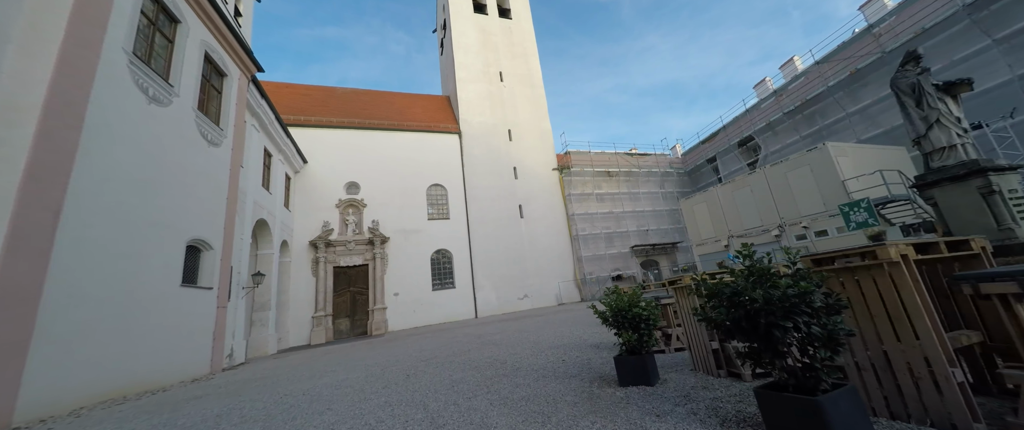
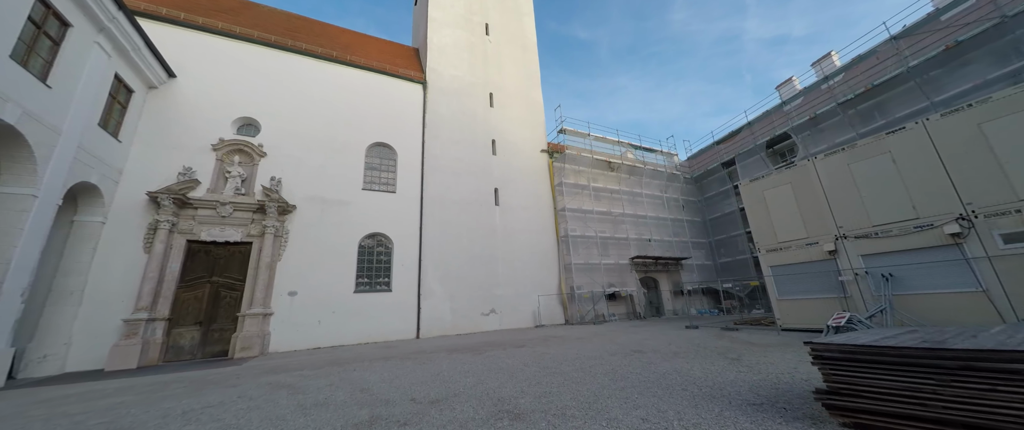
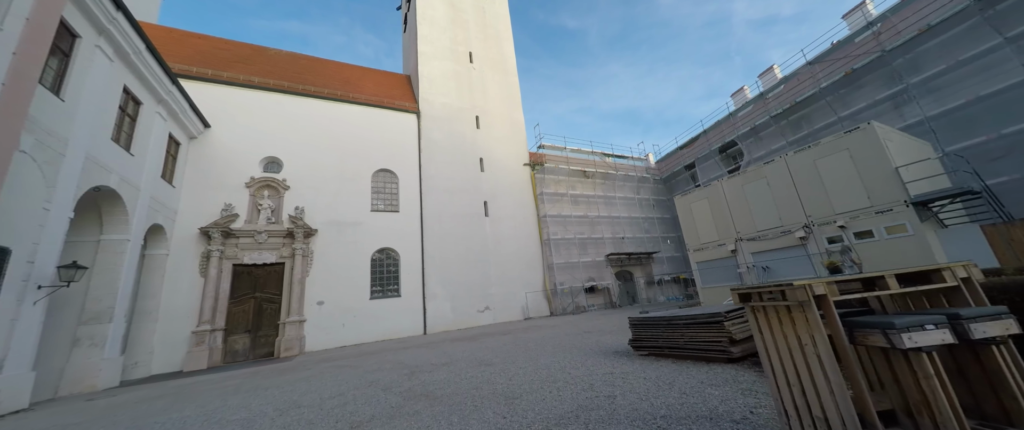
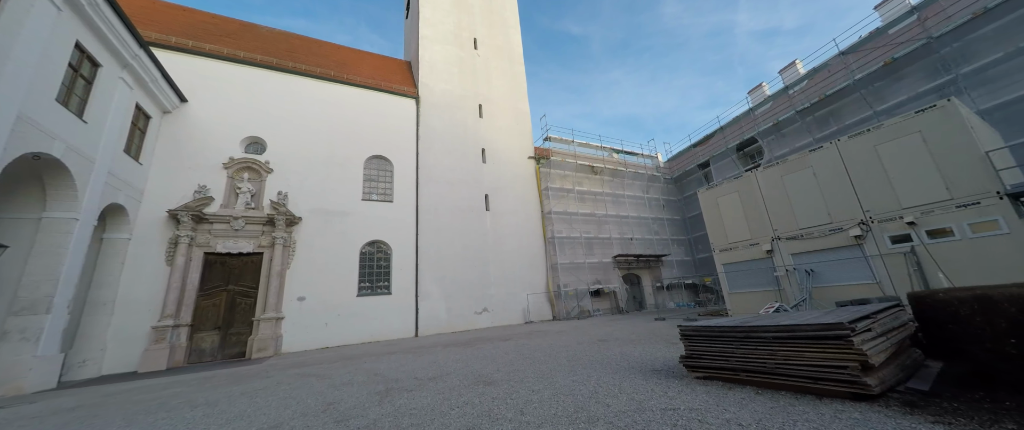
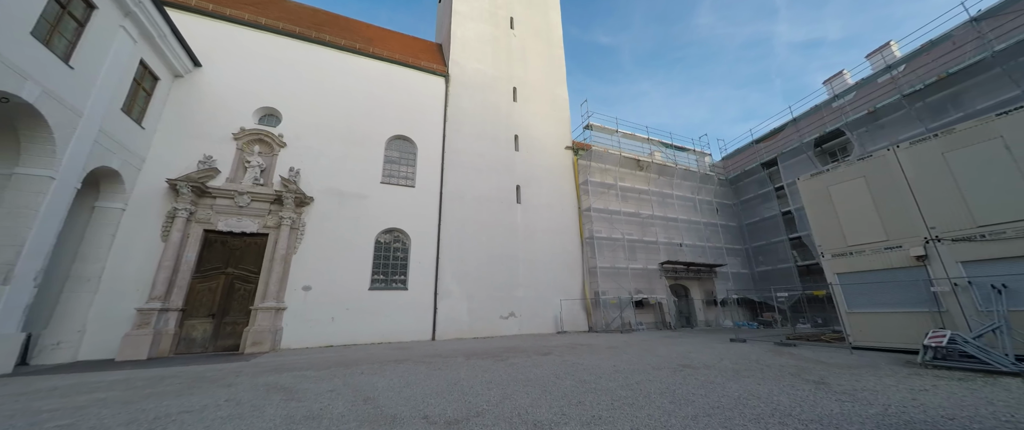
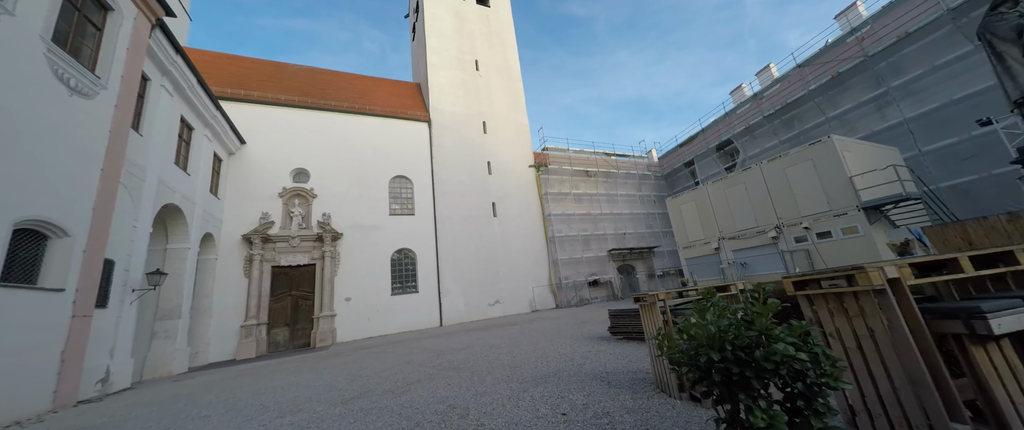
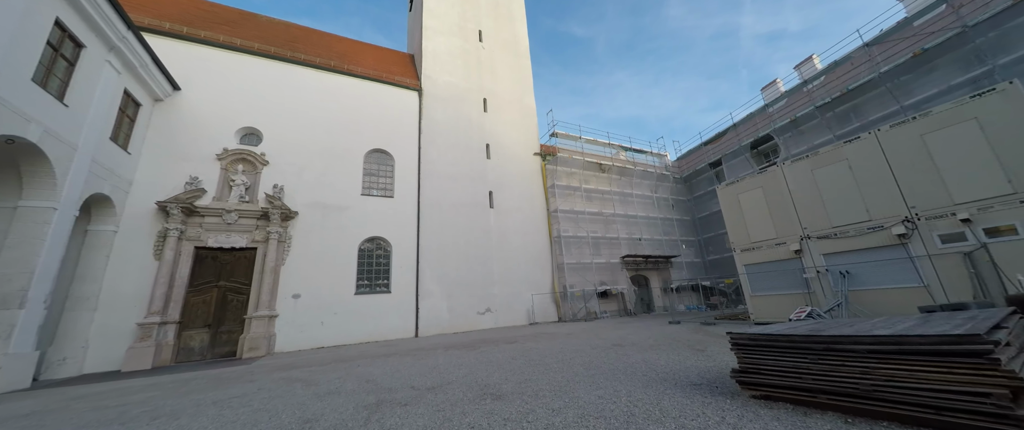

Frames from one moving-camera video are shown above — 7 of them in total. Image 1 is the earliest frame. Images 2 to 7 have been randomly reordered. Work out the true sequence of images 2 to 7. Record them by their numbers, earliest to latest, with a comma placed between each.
6, 3, 4, 7, 2, 5
